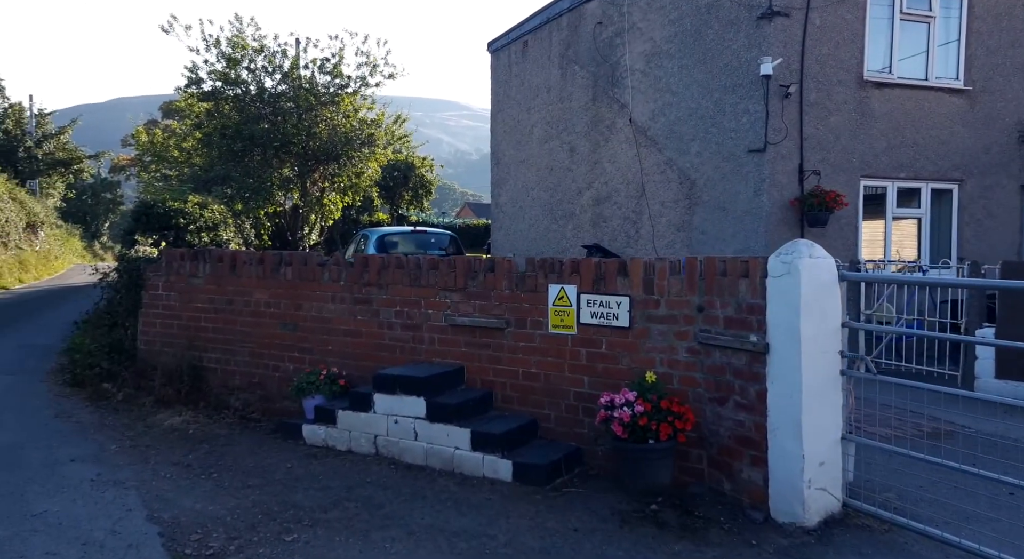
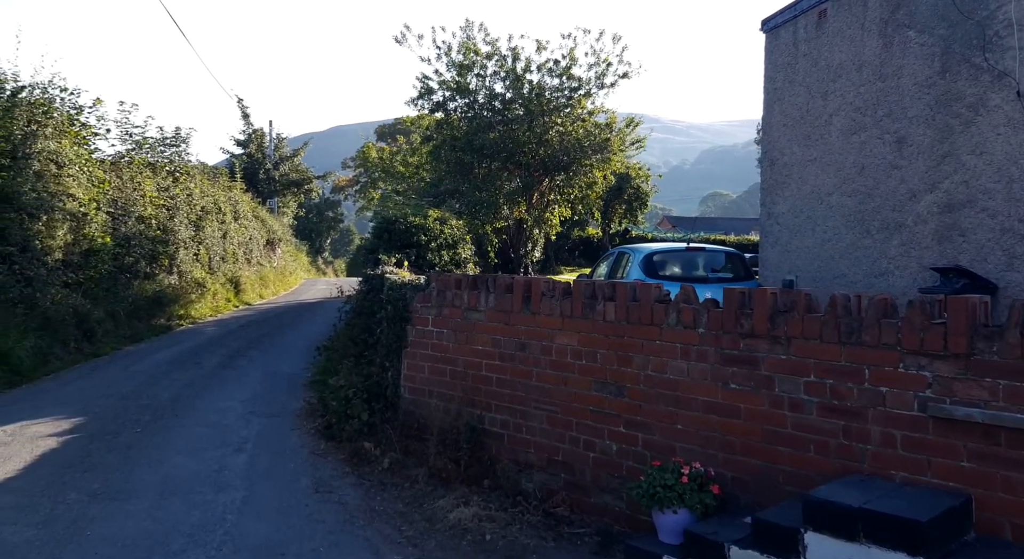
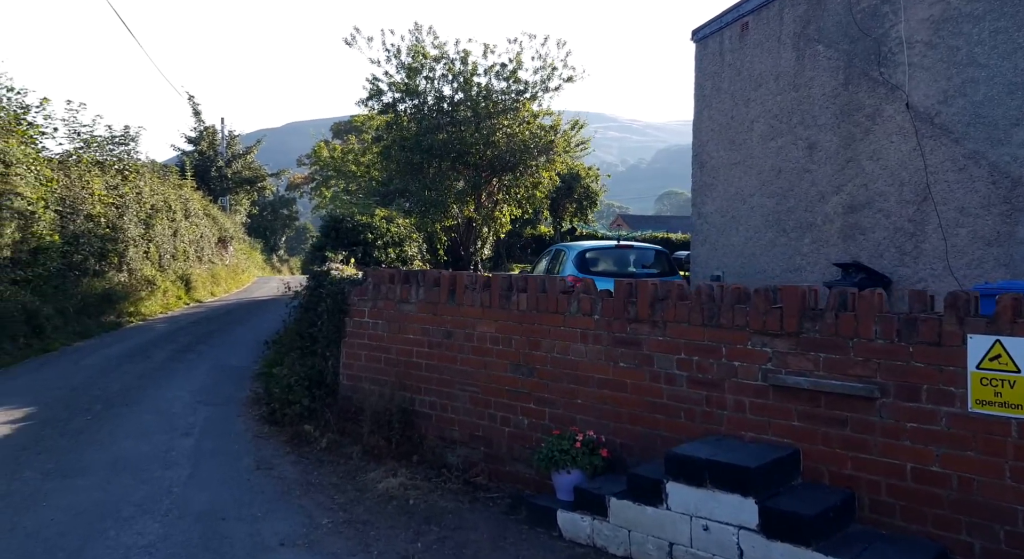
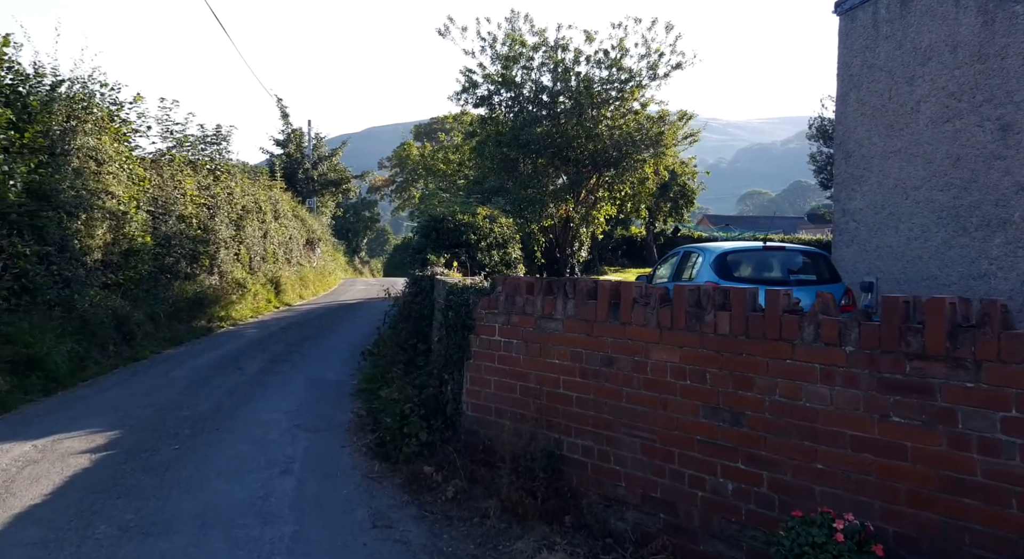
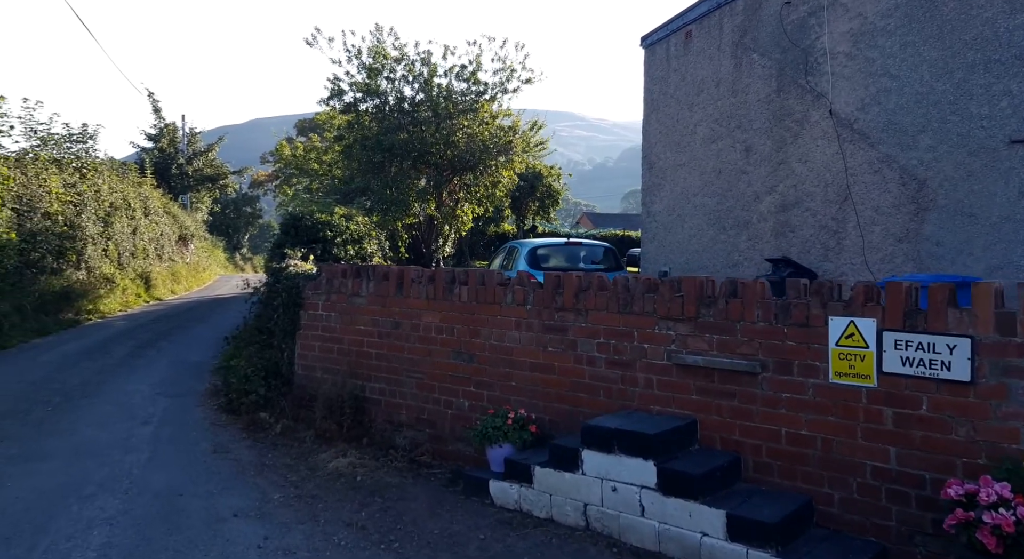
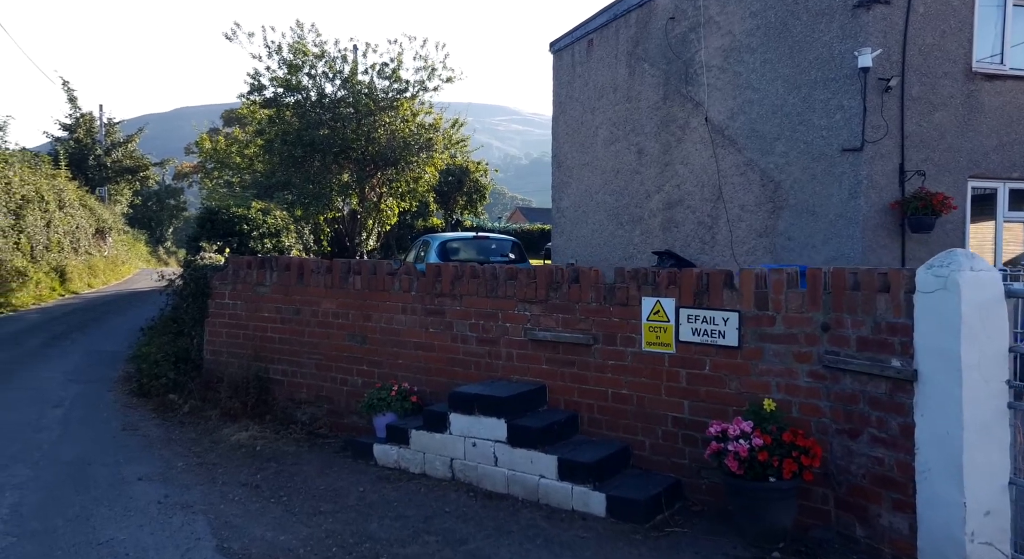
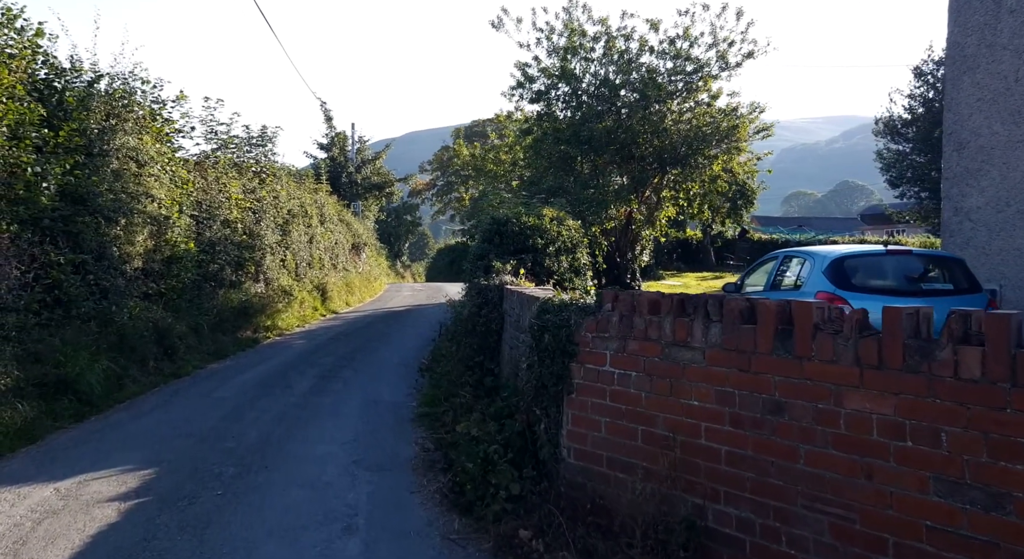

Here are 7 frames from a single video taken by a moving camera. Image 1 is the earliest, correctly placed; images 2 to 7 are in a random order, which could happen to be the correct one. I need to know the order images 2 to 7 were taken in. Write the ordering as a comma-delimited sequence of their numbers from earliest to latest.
6, 5, 3, 2, 4, 7
